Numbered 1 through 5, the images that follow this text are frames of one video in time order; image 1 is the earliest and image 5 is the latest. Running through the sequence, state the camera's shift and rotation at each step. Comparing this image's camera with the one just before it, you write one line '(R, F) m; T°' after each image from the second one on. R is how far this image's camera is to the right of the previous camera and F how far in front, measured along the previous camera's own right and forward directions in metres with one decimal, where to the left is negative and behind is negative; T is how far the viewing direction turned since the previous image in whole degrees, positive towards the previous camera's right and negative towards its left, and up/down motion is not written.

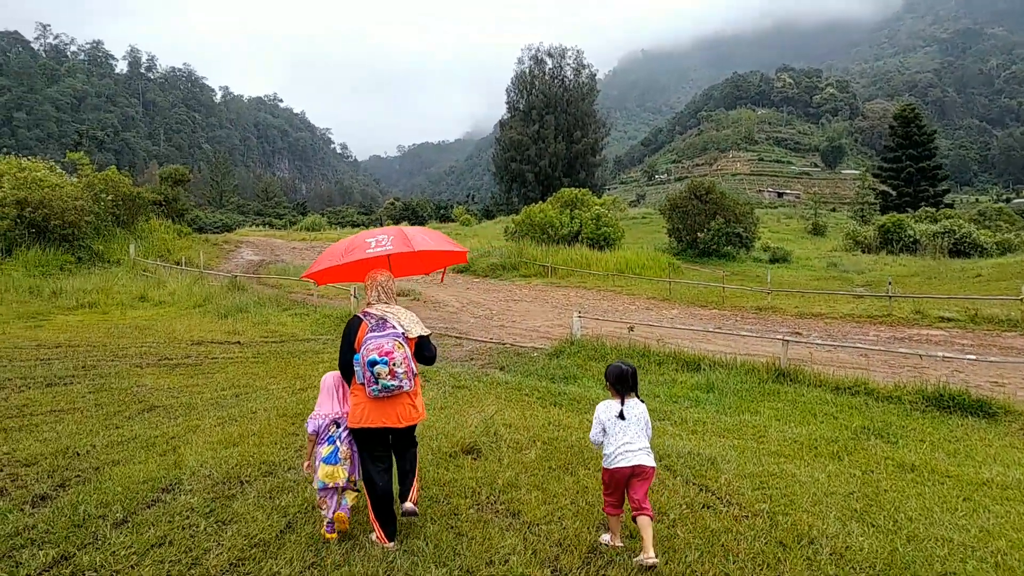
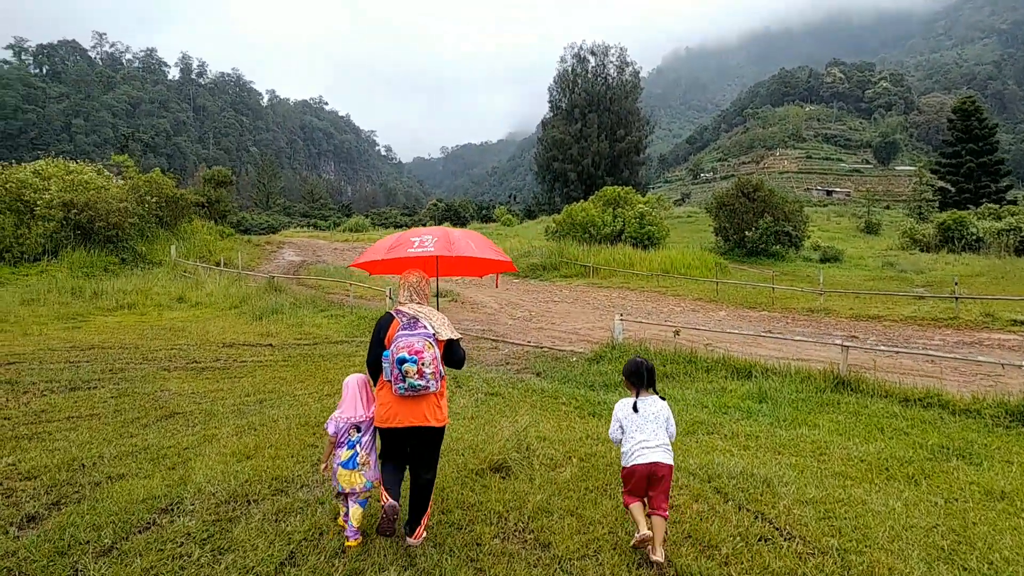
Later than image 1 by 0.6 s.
(+0.1, +0.4) m; -3°
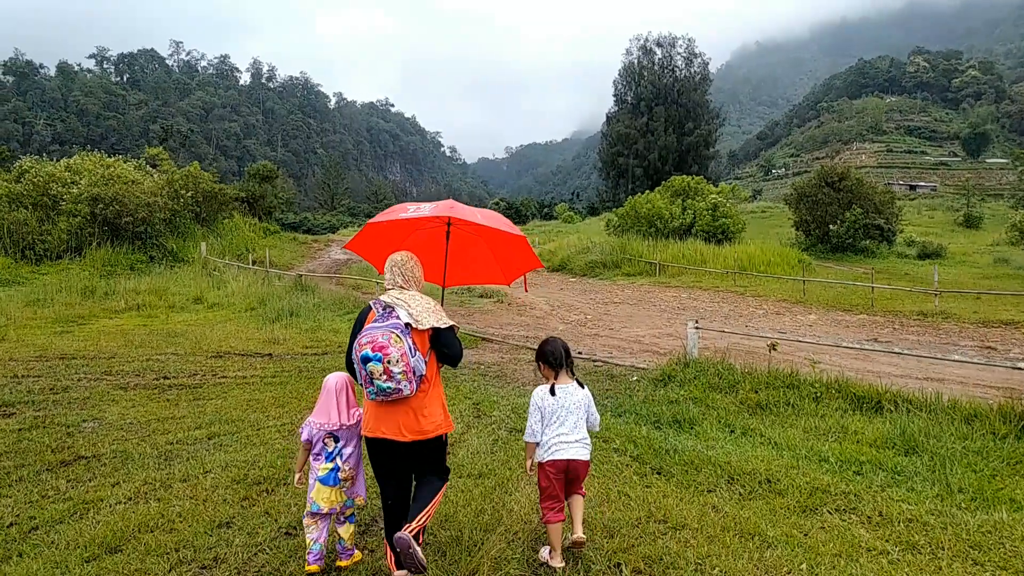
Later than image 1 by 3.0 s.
(+0.2, +1.7) m; -5°
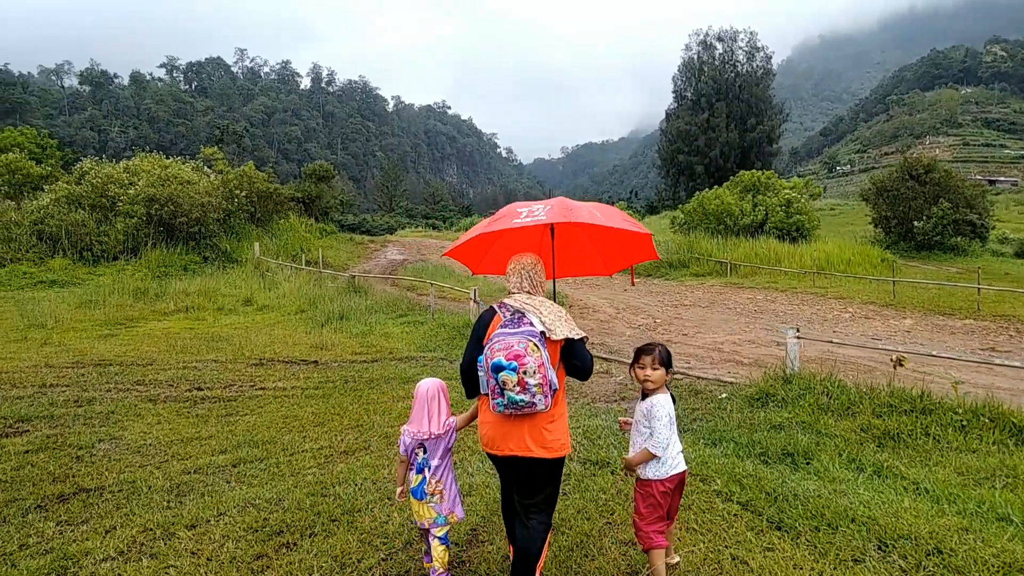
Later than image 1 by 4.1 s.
(-0.1, +0.7) m; -4°
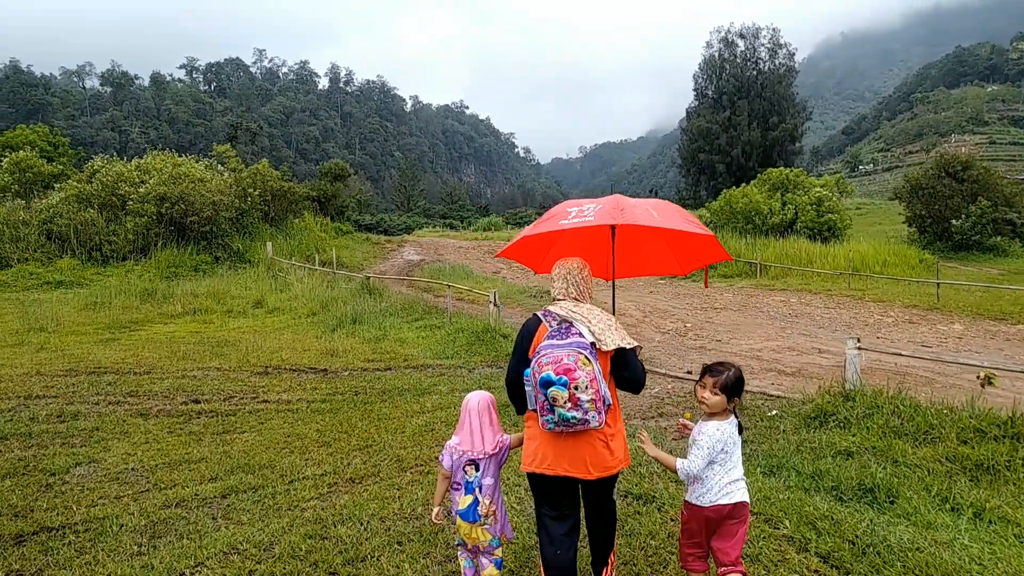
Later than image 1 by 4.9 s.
(-0.1, +0.5) m; -1°
